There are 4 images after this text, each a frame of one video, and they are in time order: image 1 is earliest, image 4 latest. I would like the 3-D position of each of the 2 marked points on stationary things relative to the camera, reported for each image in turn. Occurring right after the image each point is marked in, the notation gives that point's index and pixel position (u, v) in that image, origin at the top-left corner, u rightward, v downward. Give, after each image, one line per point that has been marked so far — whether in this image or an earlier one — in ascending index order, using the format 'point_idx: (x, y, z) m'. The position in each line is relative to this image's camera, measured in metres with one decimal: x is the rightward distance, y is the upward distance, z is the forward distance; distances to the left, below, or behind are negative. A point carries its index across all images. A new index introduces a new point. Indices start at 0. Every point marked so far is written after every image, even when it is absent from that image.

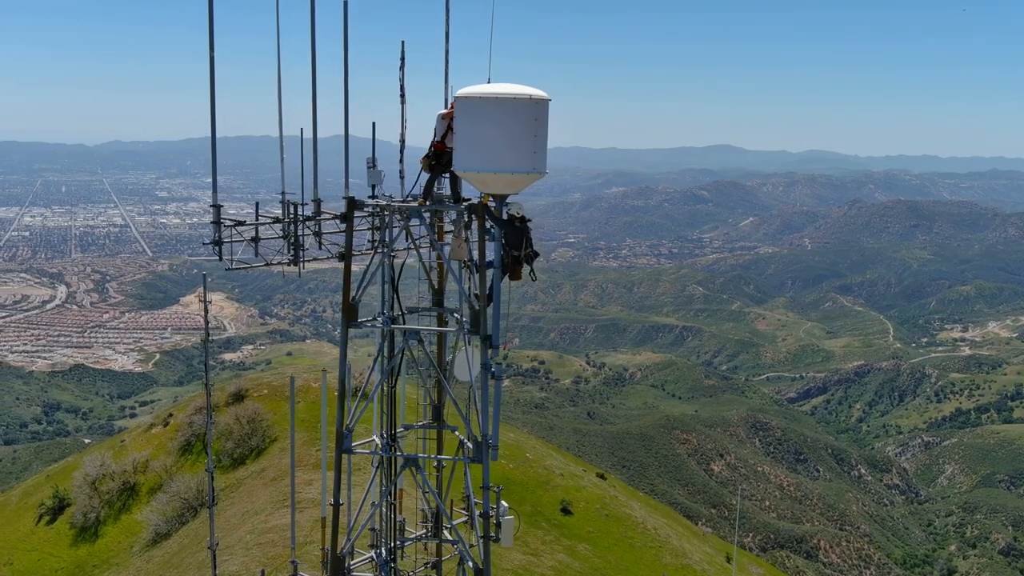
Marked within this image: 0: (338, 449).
0: (-3.0, -2.4, +12.6) m
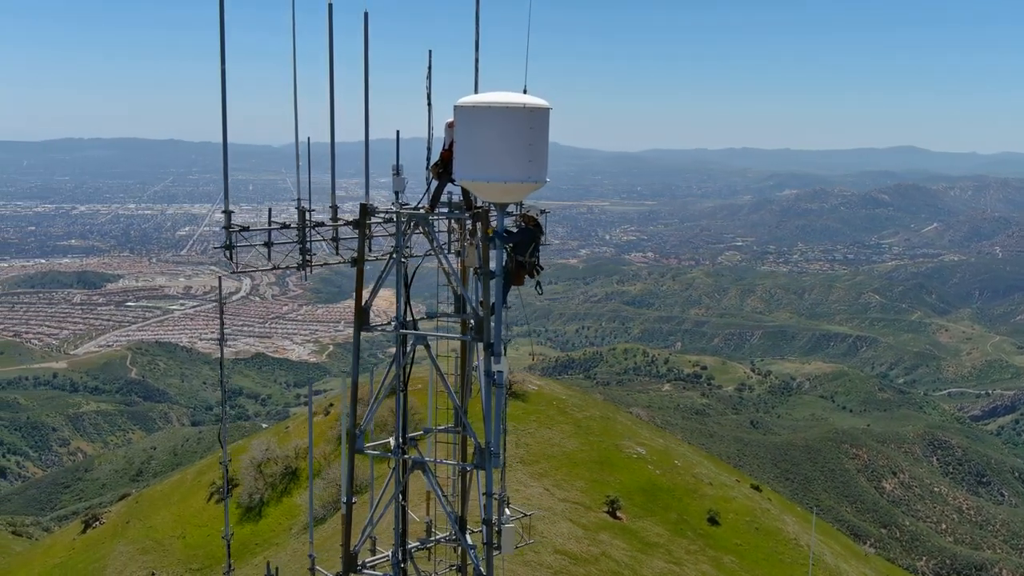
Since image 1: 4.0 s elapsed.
0: (-2.5, -2.5, +12.9) m
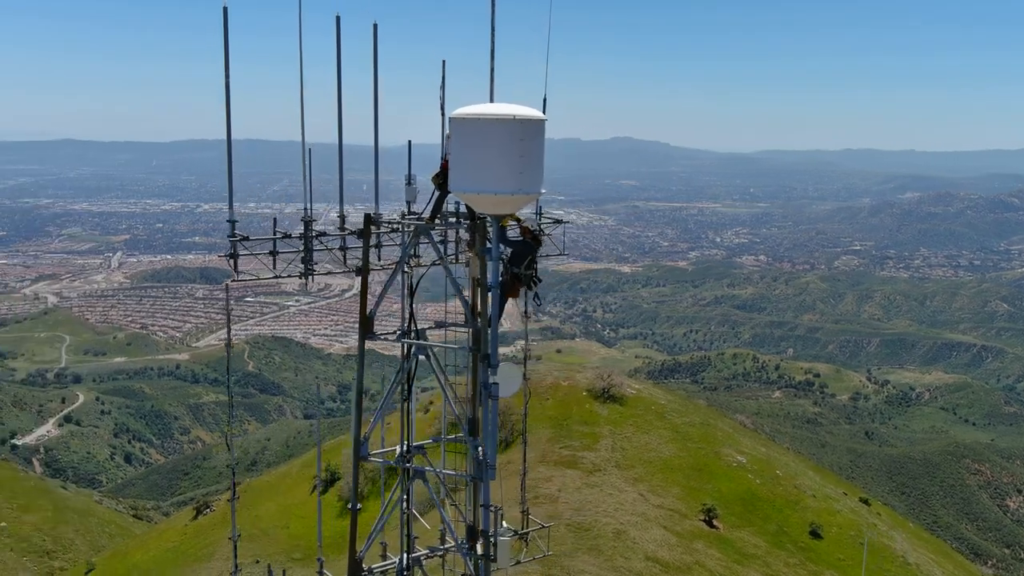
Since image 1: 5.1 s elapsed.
0: (-2.5, -2.6, +13.0) m
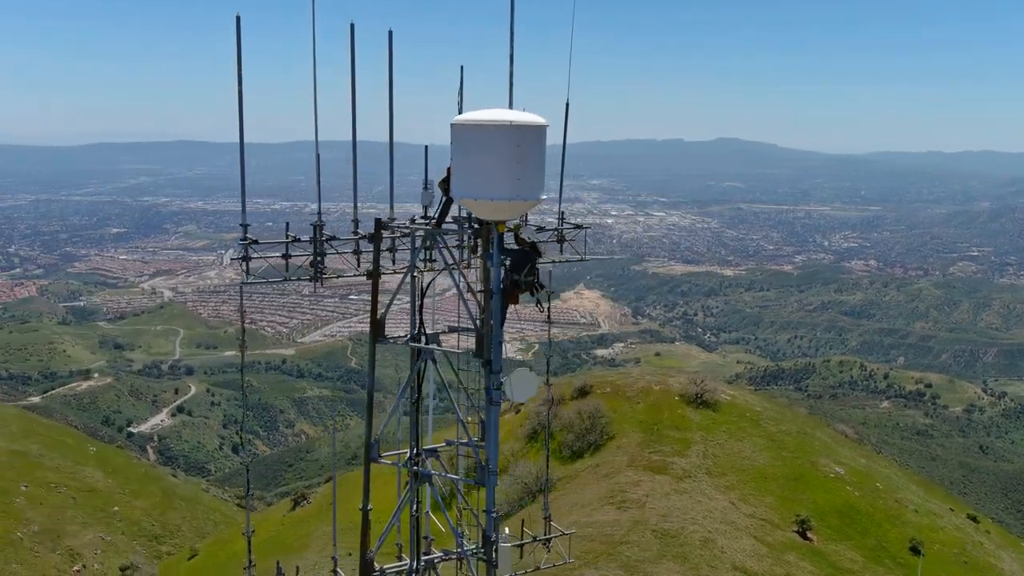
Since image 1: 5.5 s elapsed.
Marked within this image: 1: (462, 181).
0: (-2.3, -2.7, +13.2) m
1: (-0.7, +1.5, +11.5) m
